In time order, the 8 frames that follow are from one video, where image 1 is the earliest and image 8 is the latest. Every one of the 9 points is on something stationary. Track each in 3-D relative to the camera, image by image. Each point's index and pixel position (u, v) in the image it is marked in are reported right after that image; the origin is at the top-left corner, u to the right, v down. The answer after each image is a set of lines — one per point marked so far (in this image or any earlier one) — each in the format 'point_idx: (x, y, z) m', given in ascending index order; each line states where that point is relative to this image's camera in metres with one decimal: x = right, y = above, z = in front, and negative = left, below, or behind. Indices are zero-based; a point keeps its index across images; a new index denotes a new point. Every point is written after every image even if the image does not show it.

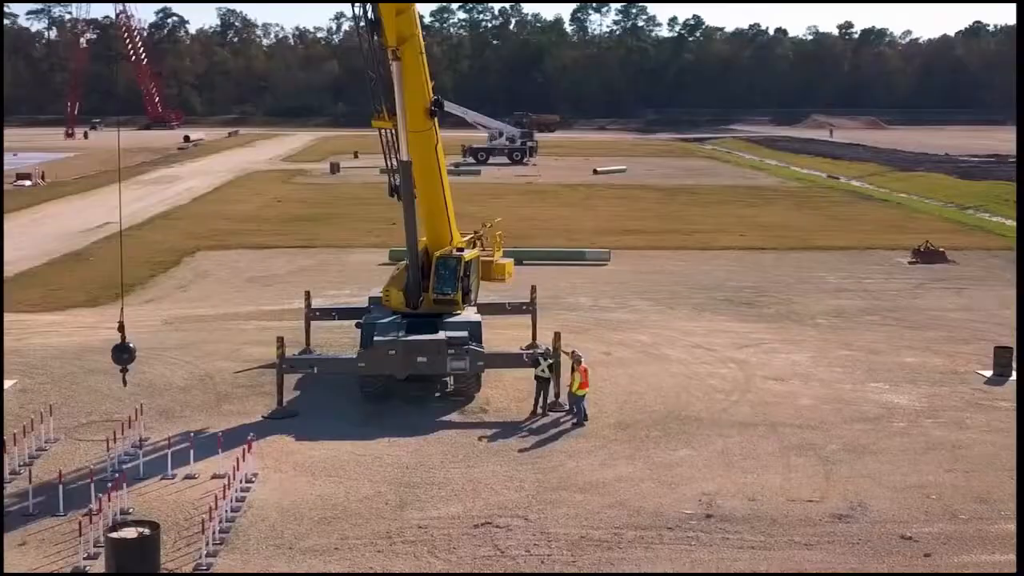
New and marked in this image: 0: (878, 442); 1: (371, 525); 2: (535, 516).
0: (+4.5, -1.9, +17.3) m
1: (-1.8, -3.0, +17.6) m
2: (+0.3, -2.7, +17.0) m
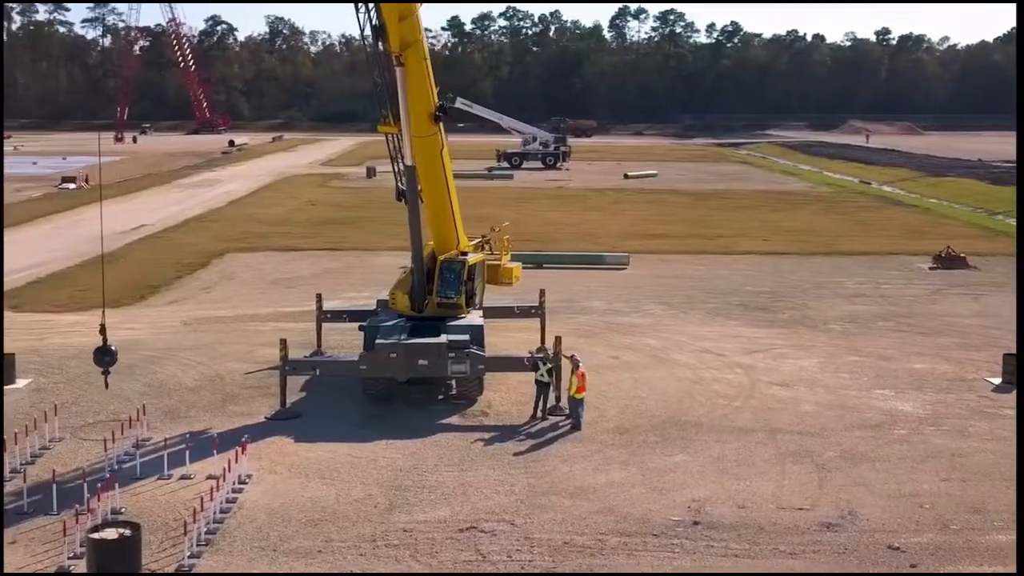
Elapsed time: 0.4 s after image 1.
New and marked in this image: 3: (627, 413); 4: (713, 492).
0: (+4.3, -1.9, +16.8) m
1: (-1.9, -3.0, +17.3) m
2: (+0.1, -2.7, +16.6) m
3: (+1.6, -1.7, +19.5) m
4: (+2.3, -2.4, +16.4) m
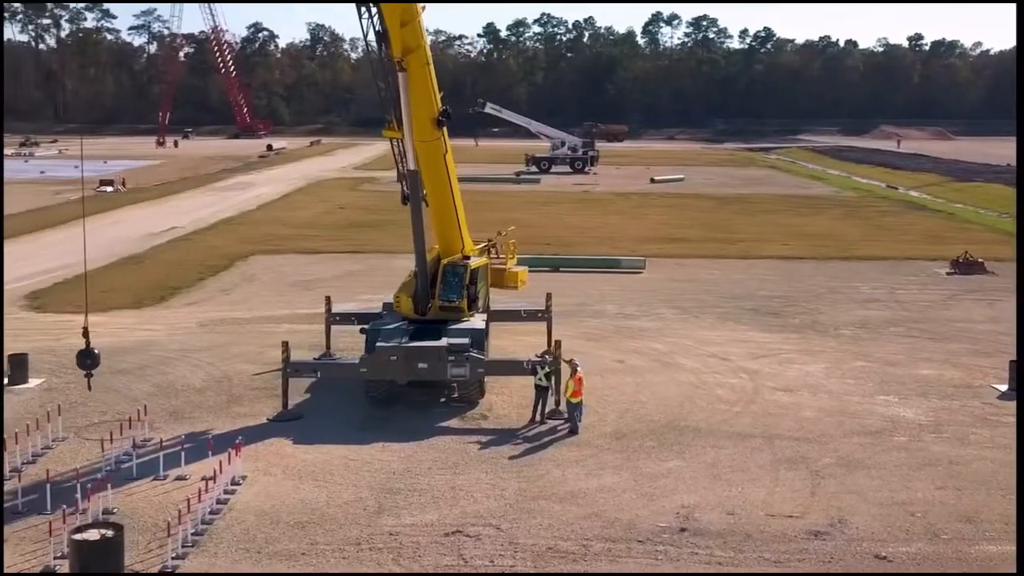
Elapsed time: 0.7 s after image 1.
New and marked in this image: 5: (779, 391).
0: (+4.2, -1.9, +16.3) m
1: (-2.1, -2.9, +17.1) m
2: (-0.1, -2.7, +16.3) m
3: (+1.6, -1.8, +19.1) m
4: (+2.2, -2.4, +16.0) m
5: (+3.6, -1.4, +19.1) m
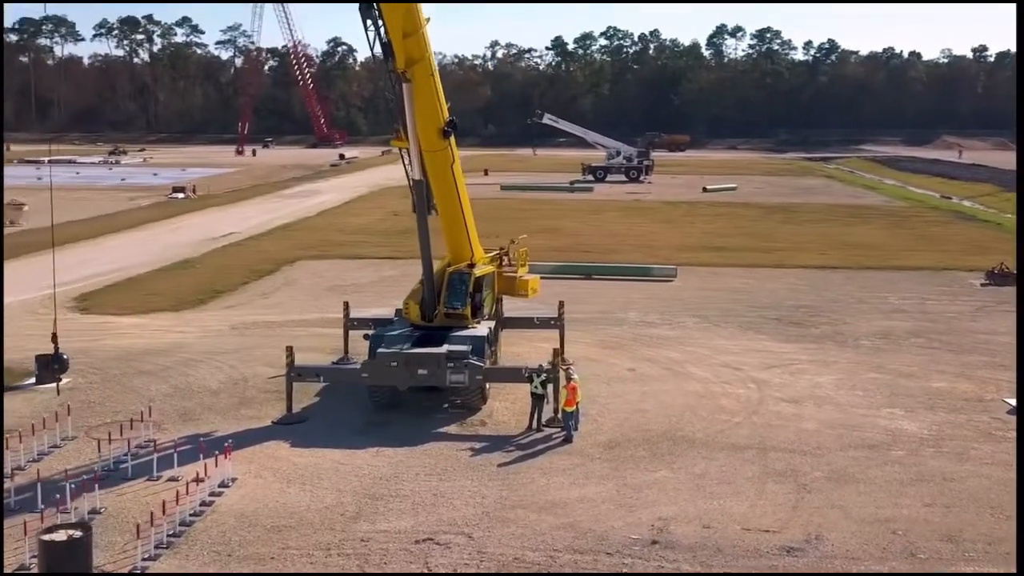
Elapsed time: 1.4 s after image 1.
0: (+3.9, -2.0, +15.4) m
1: (-2.3, -2.9, +16.6) m
2: (-0.4, -2.7, +15.7) m
3: (+1.5, -1.8, +18.4) m
4: (+1.8, -2.4, +15.2) m
5: (+3.5, -1.5, +18.3) m
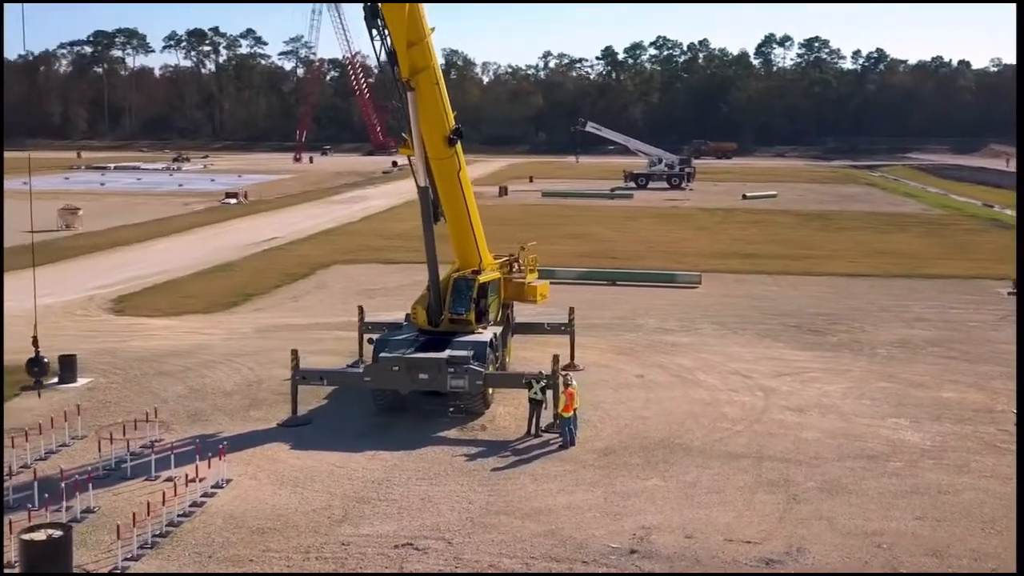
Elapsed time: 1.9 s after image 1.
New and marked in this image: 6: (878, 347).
0: (+3.6, -2.0, +14.8) m
1: (-2.5, -2.9, +16.3) m
2: (-0.6, -2.7, +15.3) m
3: (+1.4, -1.8, +17.9) m
4: (+1.6, -2.4, +14.7) m
5: (+3.5, -1.5, +17.7) m
6: (+5.1, -0.8, +19.8) m
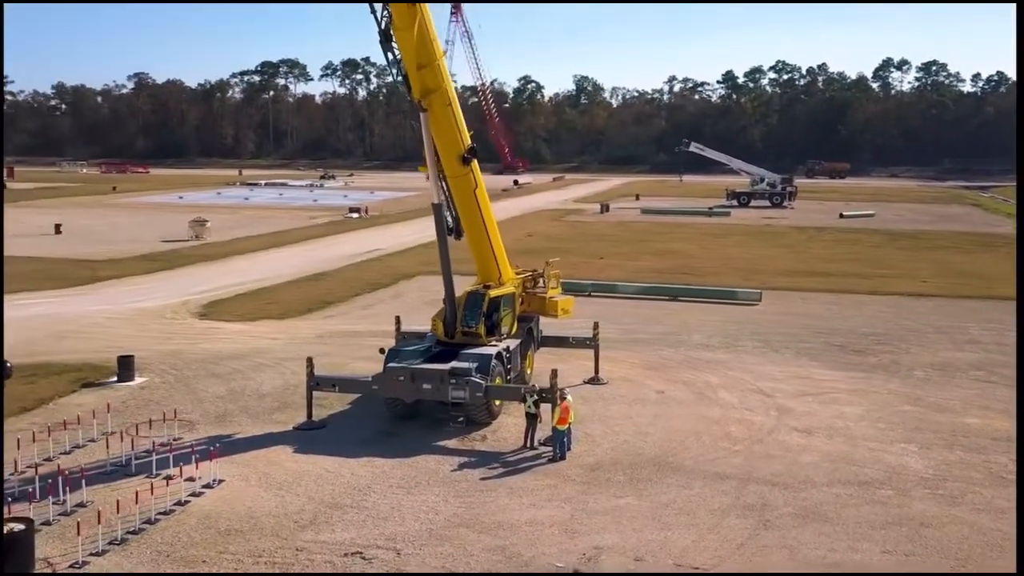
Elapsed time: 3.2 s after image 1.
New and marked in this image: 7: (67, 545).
0: (+3.1, -2.1, +13.3) m
1: (-2.8, -2.8, +15.6) m
2: (-1.0, -2.7, +14.3) m
3: (+1.3, -1.9, +16.7) m
4: (+1.1, -2.4, +13.5) m
5: (+3.3, -1.7, +16.2) m
6: (+5.2, -1.1, +18.2) m
7: (-5.2, -3.0, +16.5) m
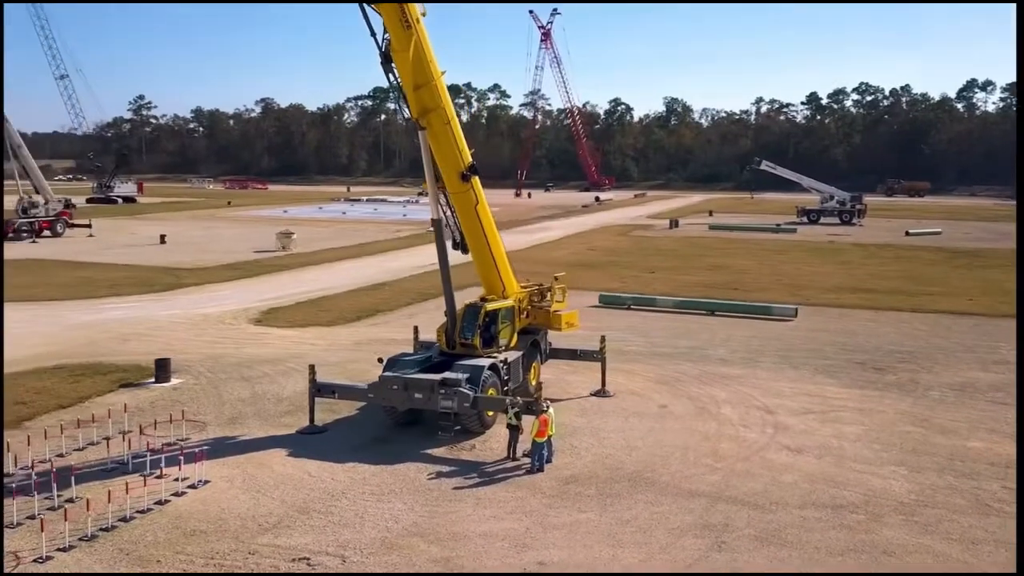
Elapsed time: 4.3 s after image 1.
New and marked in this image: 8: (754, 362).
0: (+2.6, -2.1, +12.3) m
1: (-3.2, -2.7, +15.1) m
2: (-1.5, -2.6, +13.7) m
3: (+1.0, -2.0, +15.9) m
4: (+0.5, -2.4, +12.7) m
5: (+3.0, -1.8, +15.2) m
6: (+5.1, -1.2, +17.0) m
7: (-5.5, -2.9, +16.1) m
8: (+3.4, -1.2, +19.8) m
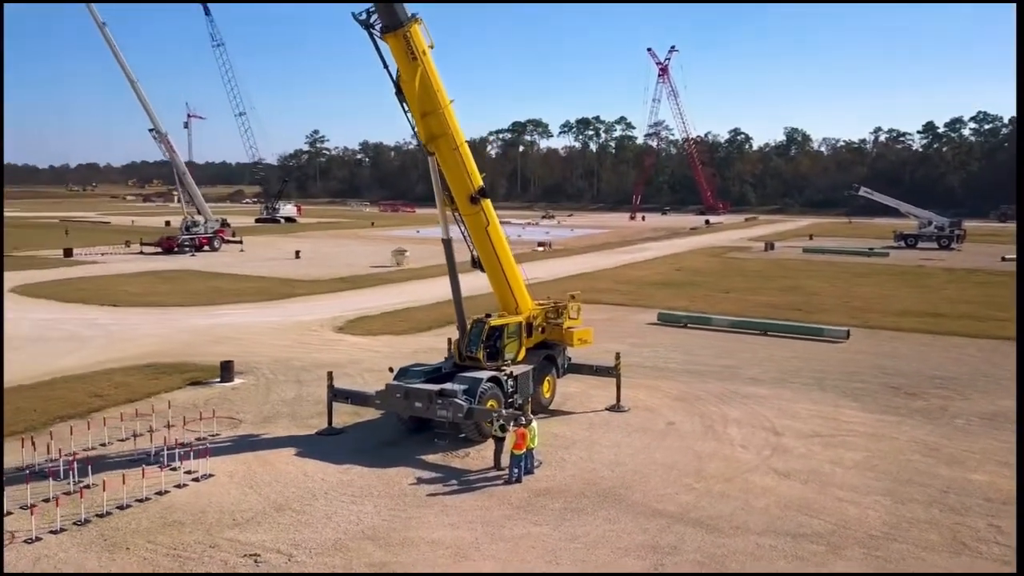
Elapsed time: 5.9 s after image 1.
0: (+1.9, -2.2, +11.5) m
1: (-3.5, -2.6, +14.8) m
2: (-2.0, -2.5, +13.2) m
3: (+0.8, -2.0, +15.1) m
4: (-0.1, -2.4, +12.0) m
5: (+2.7, -1.9, +14.3) m
6: (+5.0, -1.5, +15.8) m
7: (-5.7, -2.7, +16.1) m
8: (+3.7, -1.4, +18.7) m
